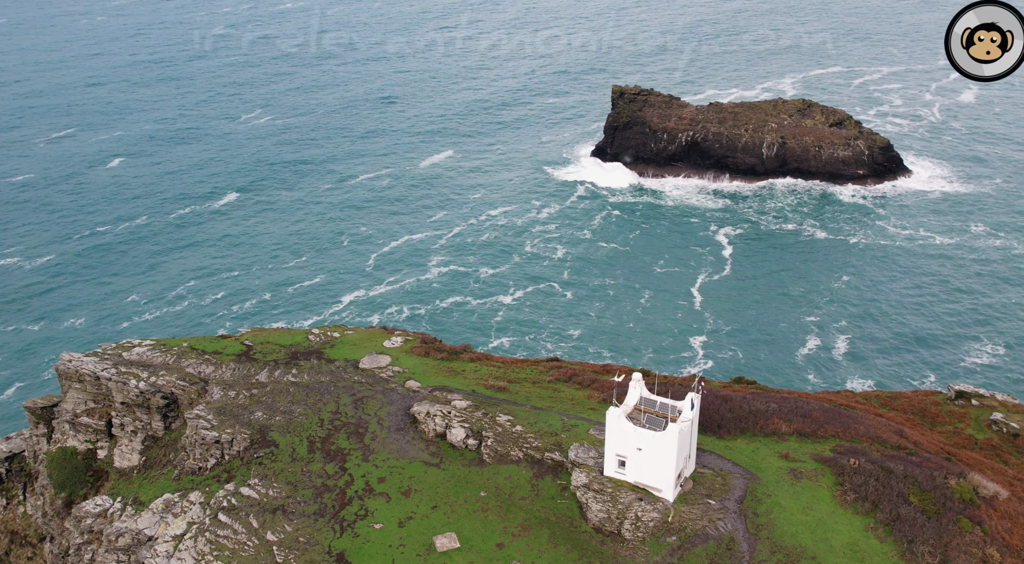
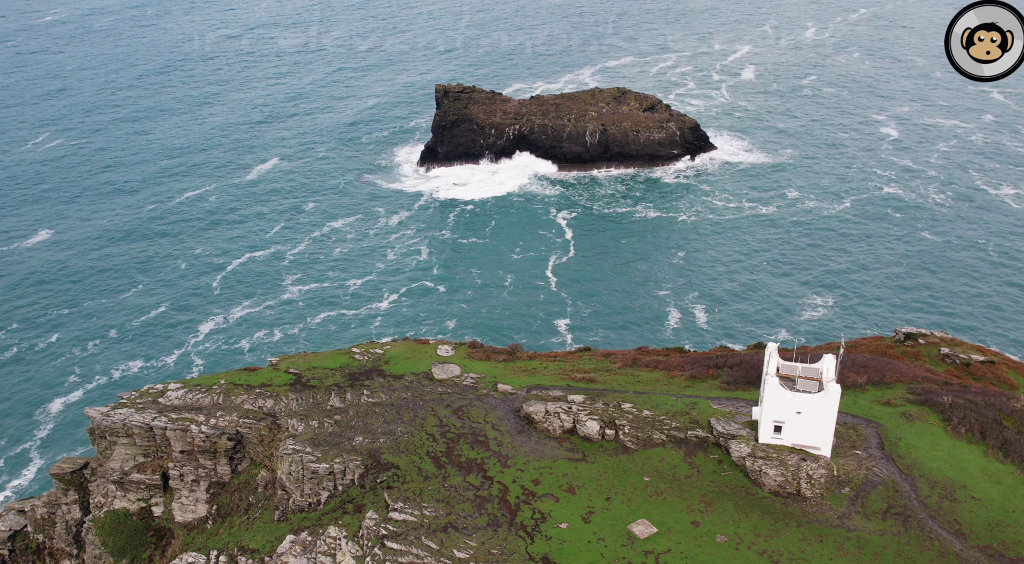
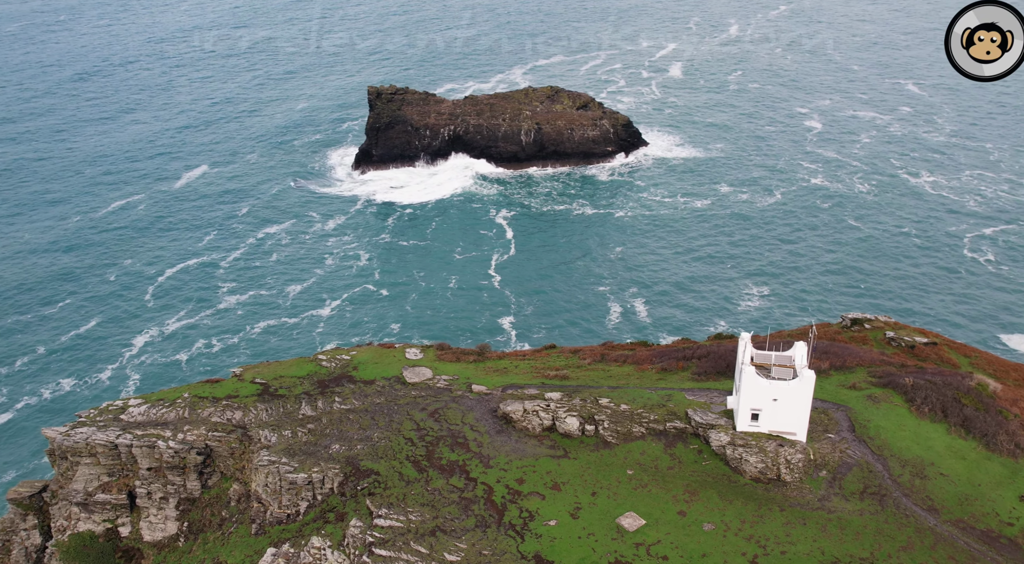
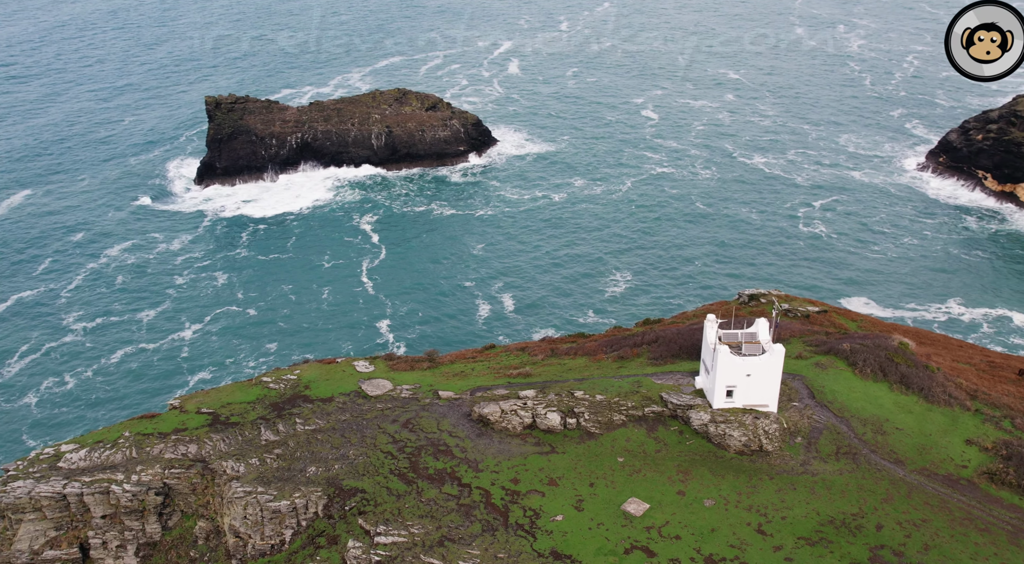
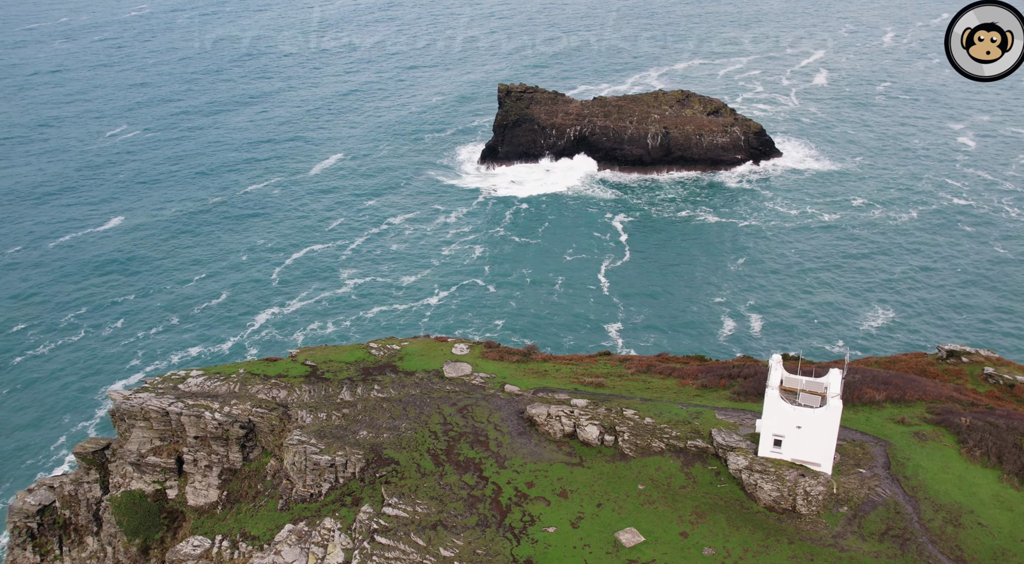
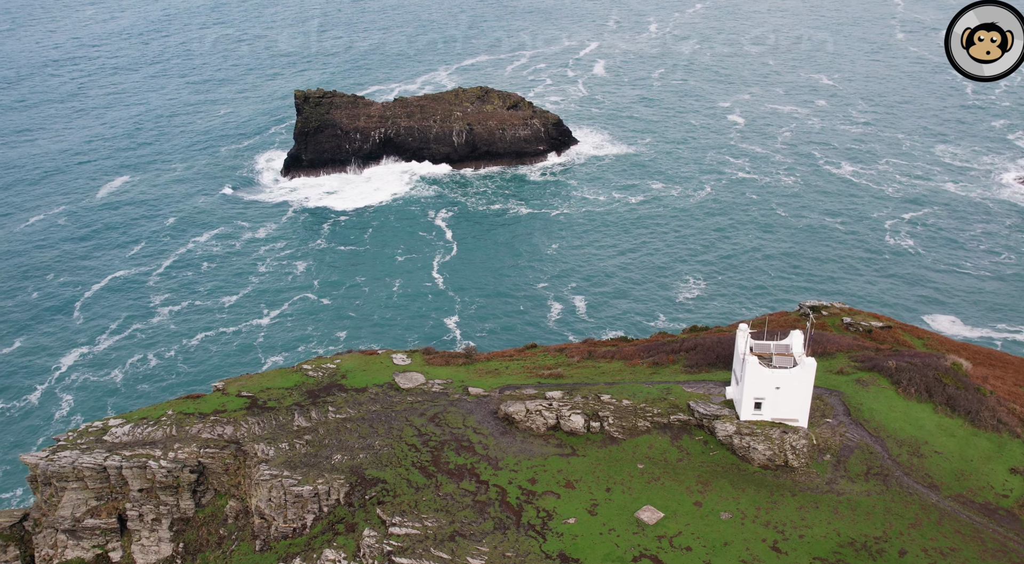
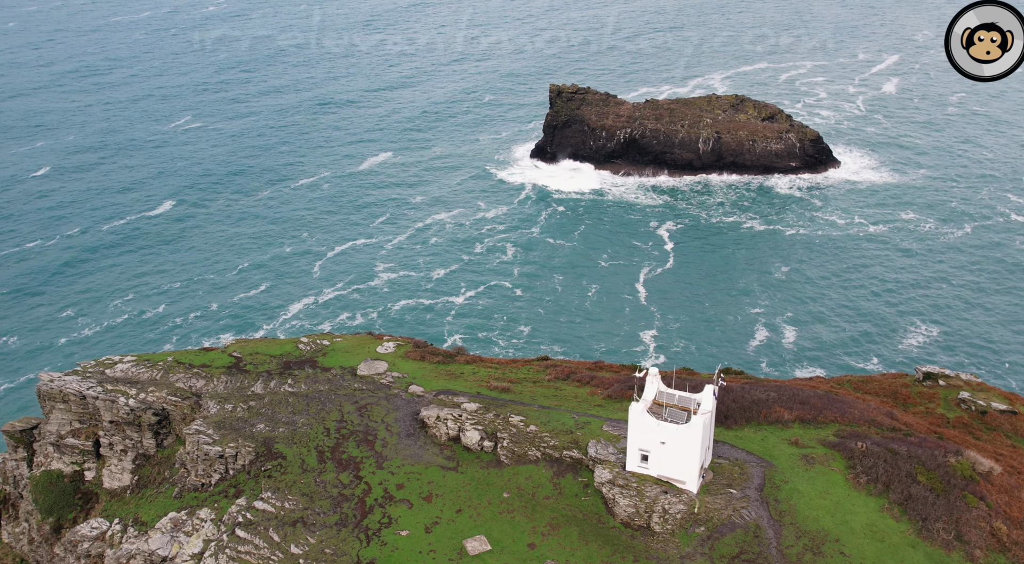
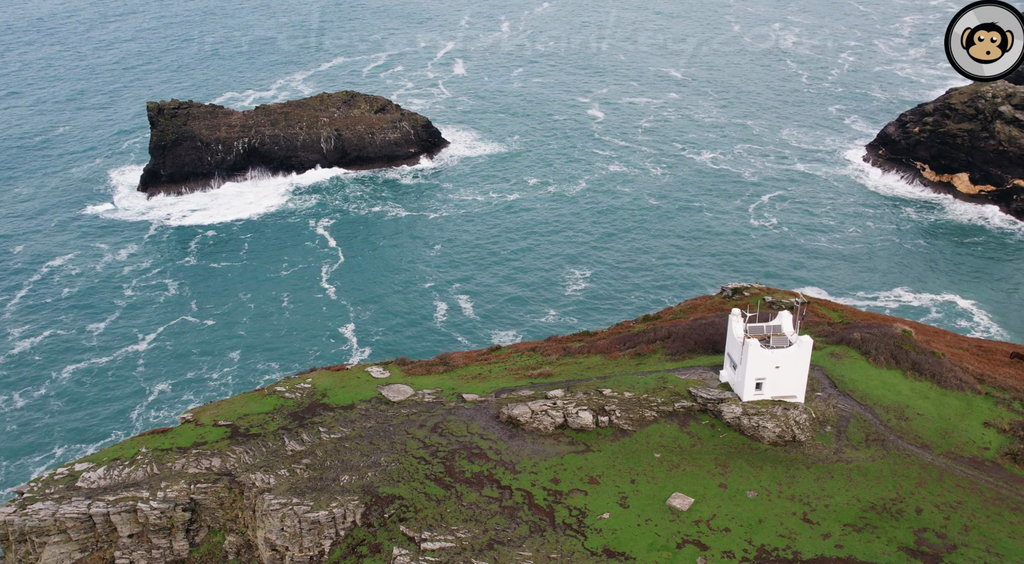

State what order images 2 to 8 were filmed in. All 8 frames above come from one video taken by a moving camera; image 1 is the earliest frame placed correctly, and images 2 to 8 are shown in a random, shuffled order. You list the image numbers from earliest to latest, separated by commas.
7, 5, 2, 3, 6, 4, 8
